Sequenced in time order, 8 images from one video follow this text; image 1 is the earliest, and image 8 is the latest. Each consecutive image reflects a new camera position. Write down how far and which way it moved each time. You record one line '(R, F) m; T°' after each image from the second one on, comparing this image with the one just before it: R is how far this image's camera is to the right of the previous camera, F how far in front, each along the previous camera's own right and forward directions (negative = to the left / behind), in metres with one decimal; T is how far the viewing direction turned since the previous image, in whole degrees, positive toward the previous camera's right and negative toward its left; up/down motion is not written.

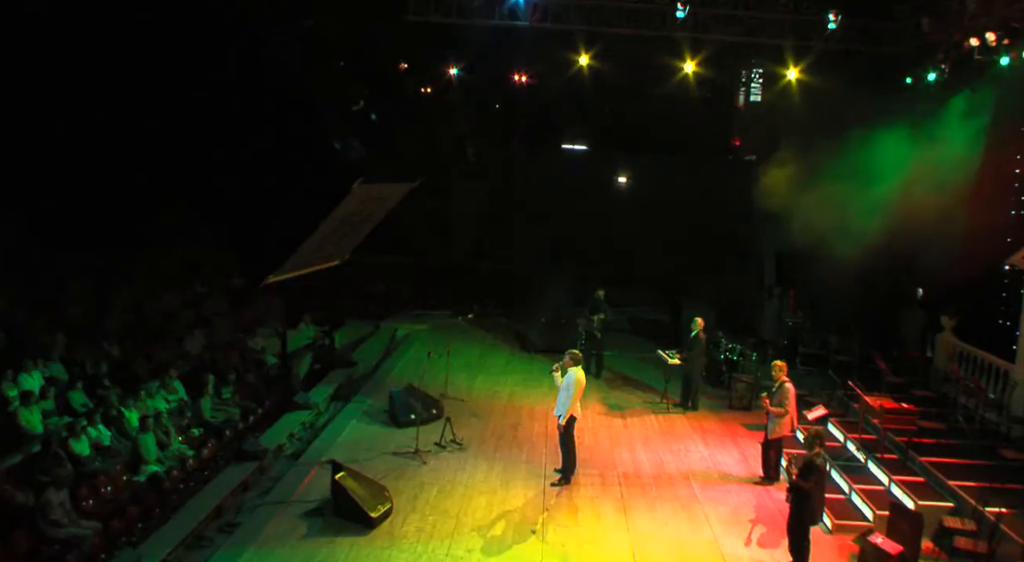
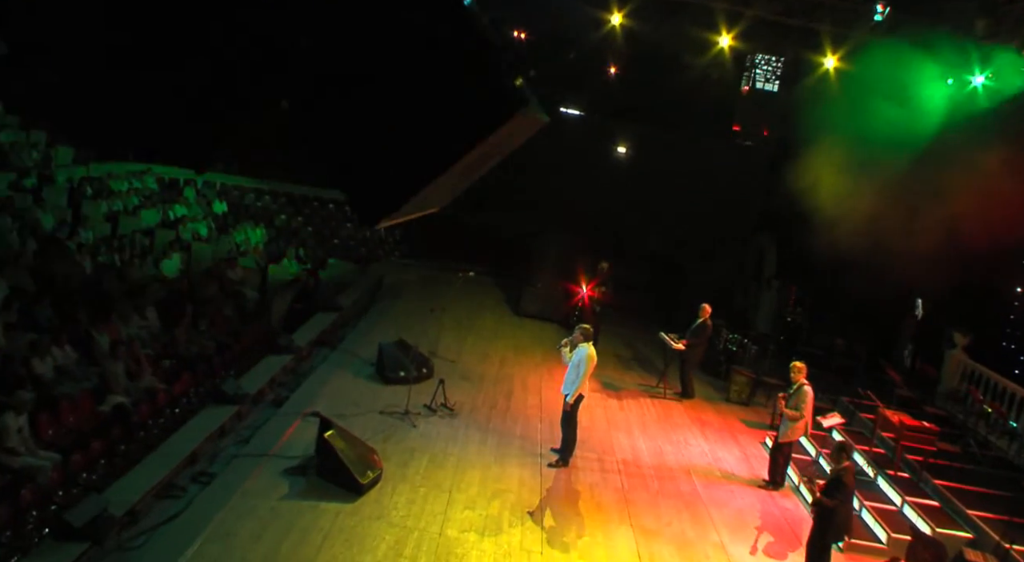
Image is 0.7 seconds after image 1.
(-0.4, +0.6) m; +2°
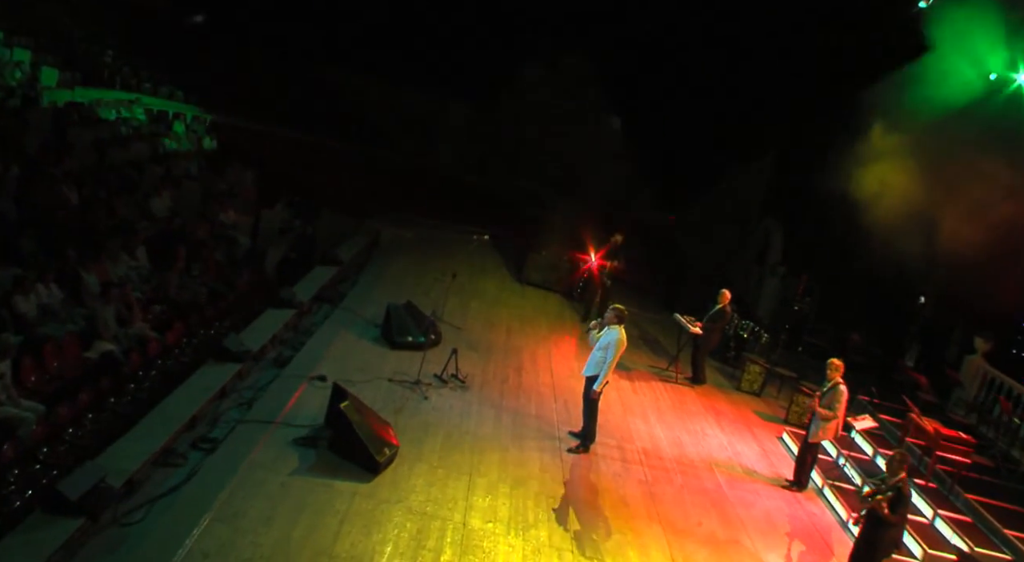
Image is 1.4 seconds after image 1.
(-0.5, +0.5) m; +2°
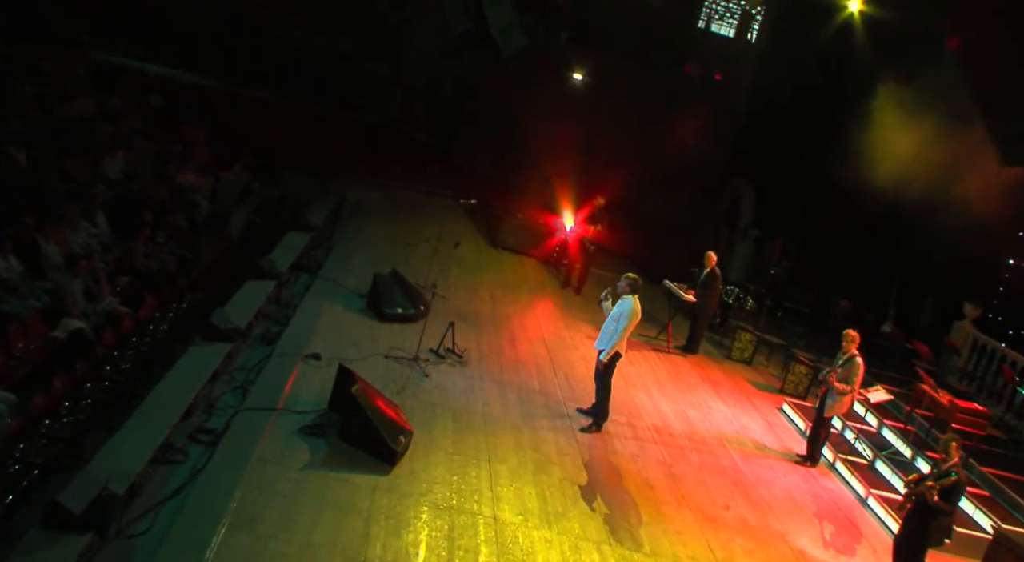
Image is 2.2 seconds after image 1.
(-0.5, +0.5) m; +4°
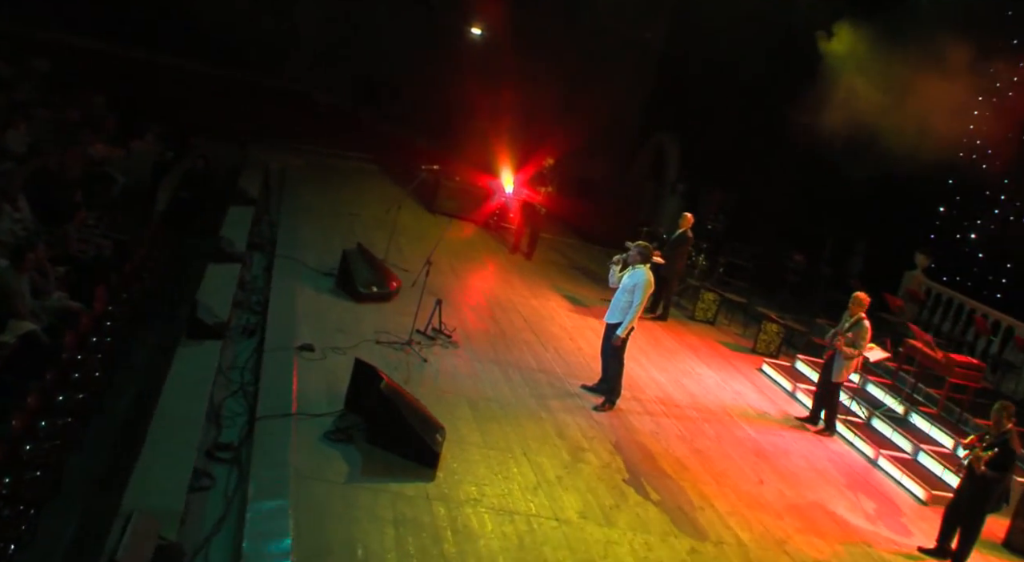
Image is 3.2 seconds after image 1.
(-0.9, +0.5) m; +7°
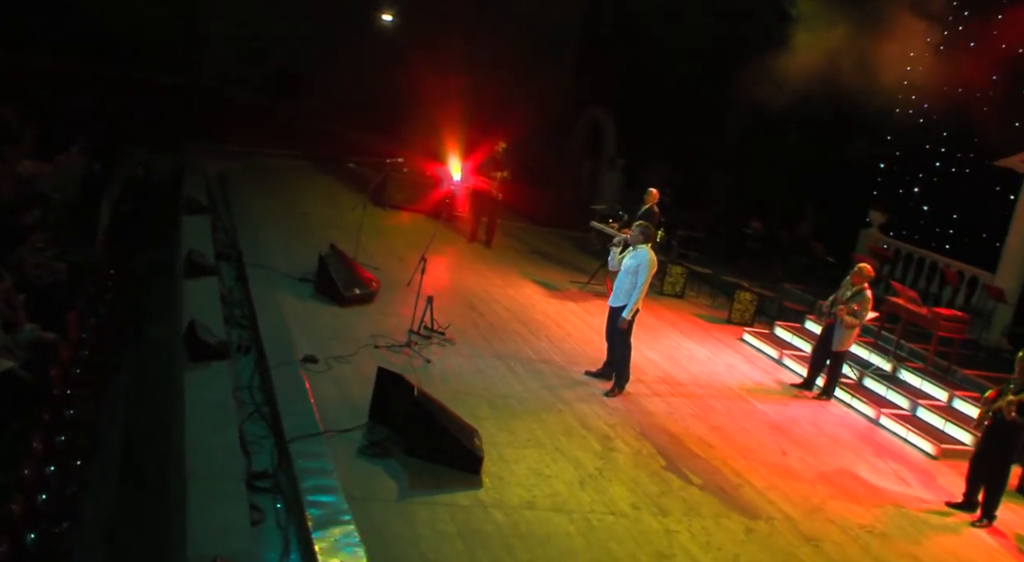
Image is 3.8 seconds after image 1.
(-0.6, +0.2) m; +5°
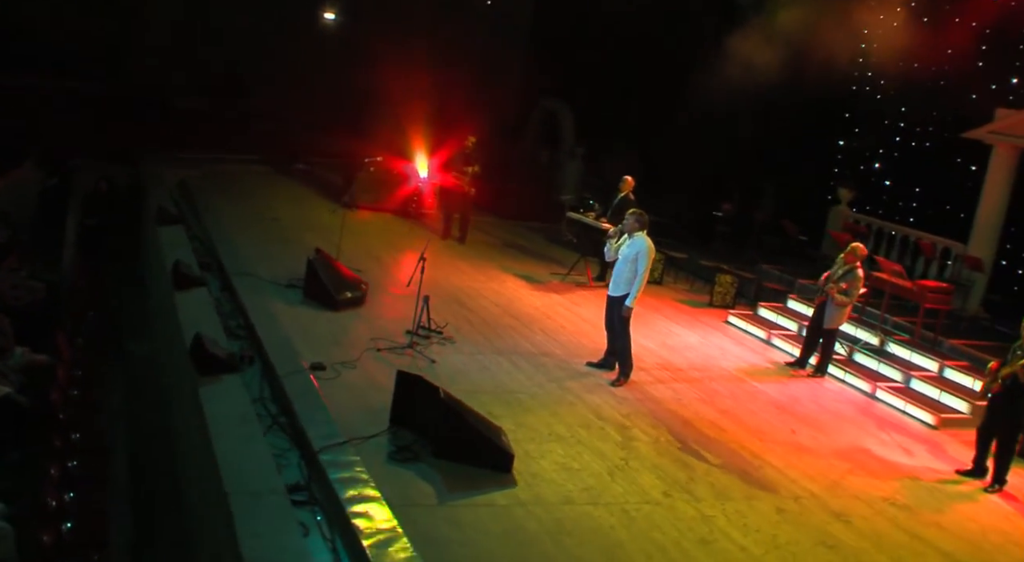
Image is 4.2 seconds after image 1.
(-0.4, 0.0) m; +3°
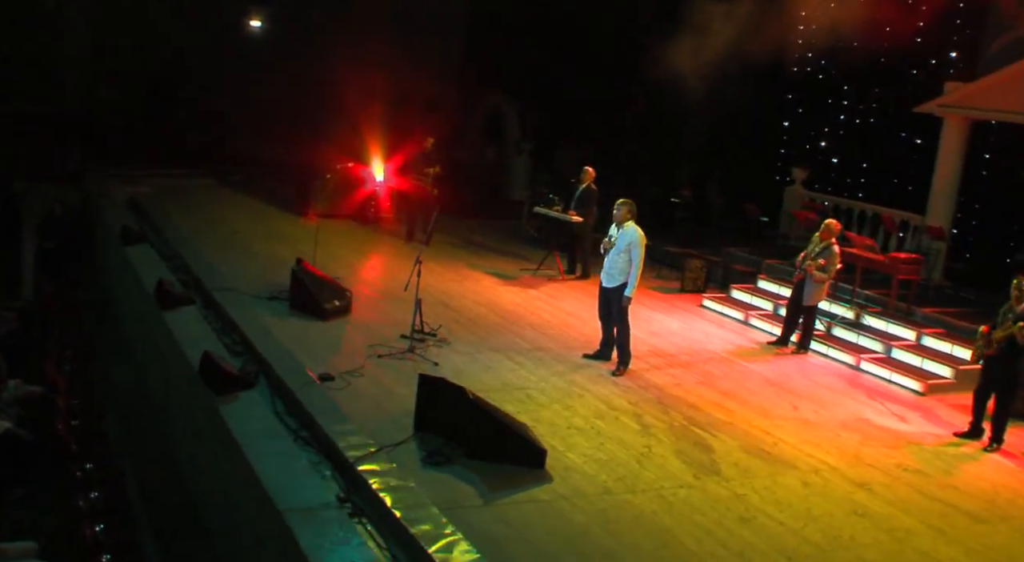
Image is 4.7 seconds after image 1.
(-0.5, 0.0) m; +4°
